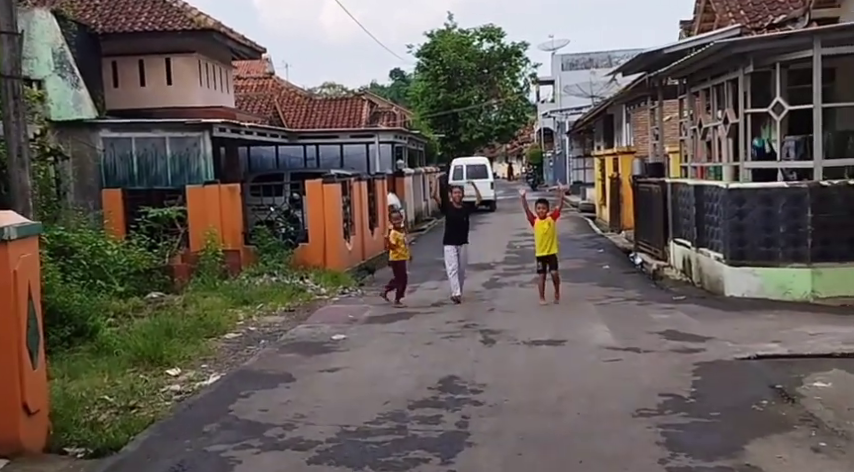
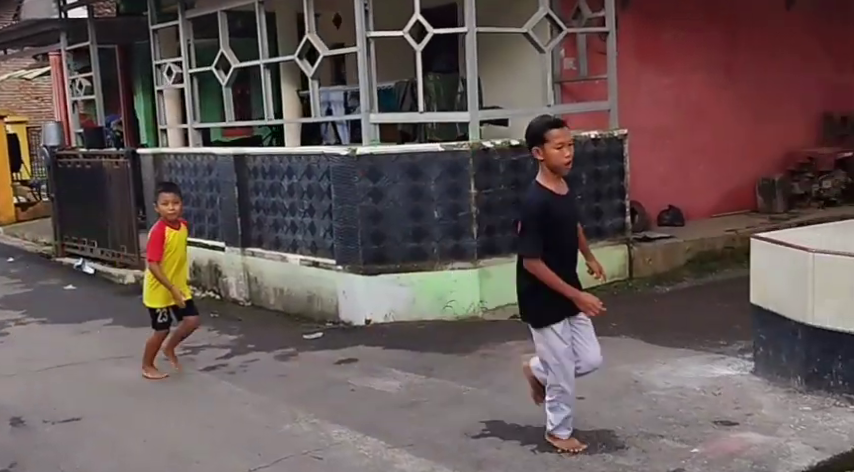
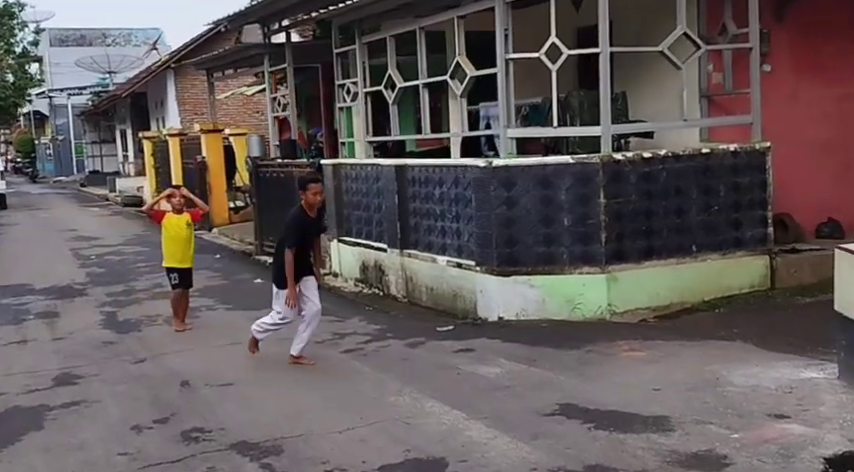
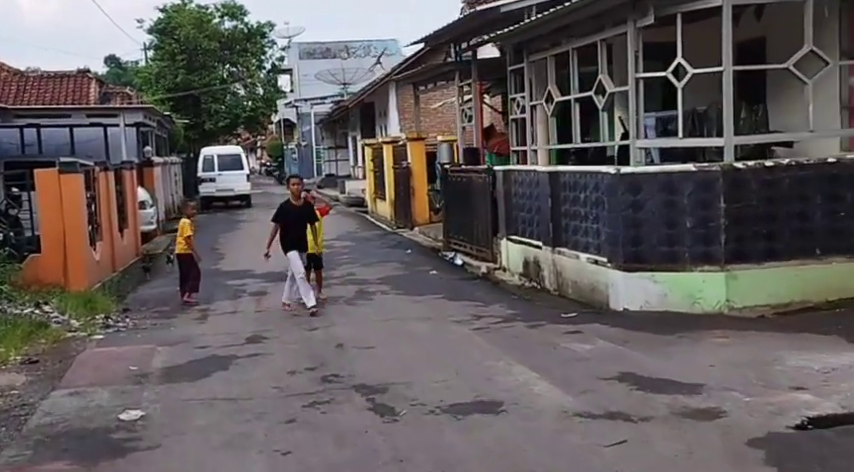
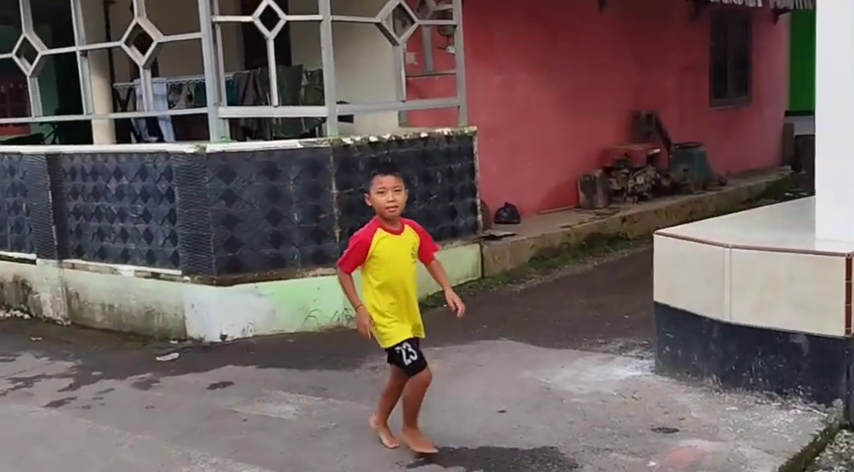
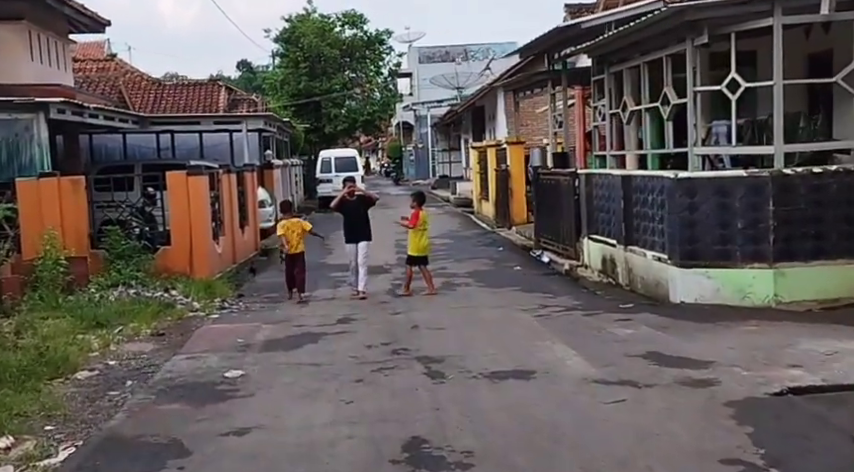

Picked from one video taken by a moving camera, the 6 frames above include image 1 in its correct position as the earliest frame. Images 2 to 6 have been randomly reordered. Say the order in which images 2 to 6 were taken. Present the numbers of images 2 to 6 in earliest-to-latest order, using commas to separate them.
6, 4, 3, 2, 5
